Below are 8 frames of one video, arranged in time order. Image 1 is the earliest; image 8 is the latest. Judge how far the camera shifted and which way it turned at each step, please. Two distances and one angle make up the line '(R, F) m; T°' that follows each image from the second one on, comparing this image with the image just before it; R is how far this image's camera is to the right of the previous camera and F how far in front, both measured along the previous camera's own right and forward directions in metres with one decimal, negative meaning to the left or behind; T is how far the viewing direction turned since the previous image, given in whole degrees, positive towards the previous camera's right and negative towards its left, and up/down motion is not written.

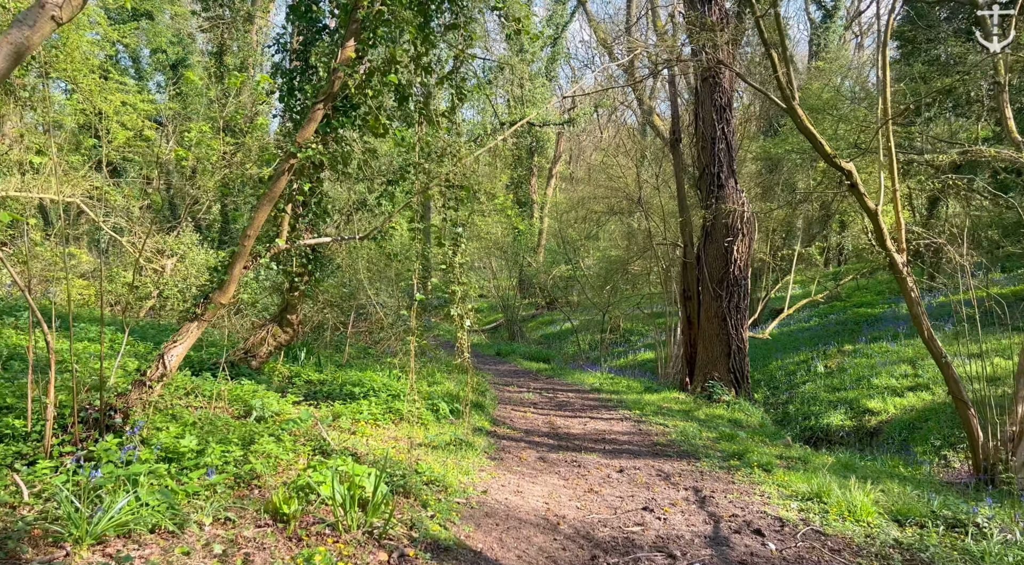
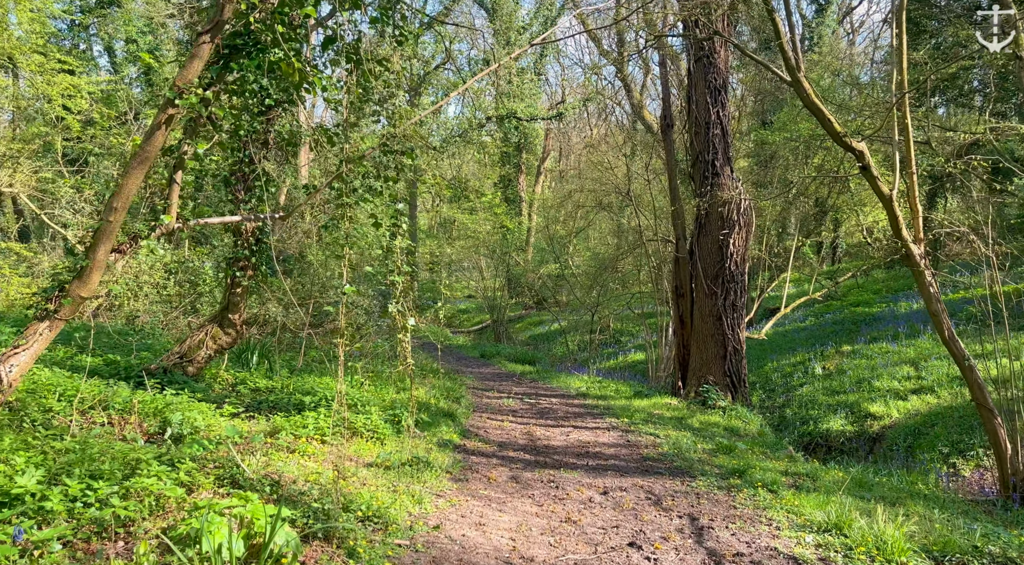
(+0.1, +0.9) m; +1°
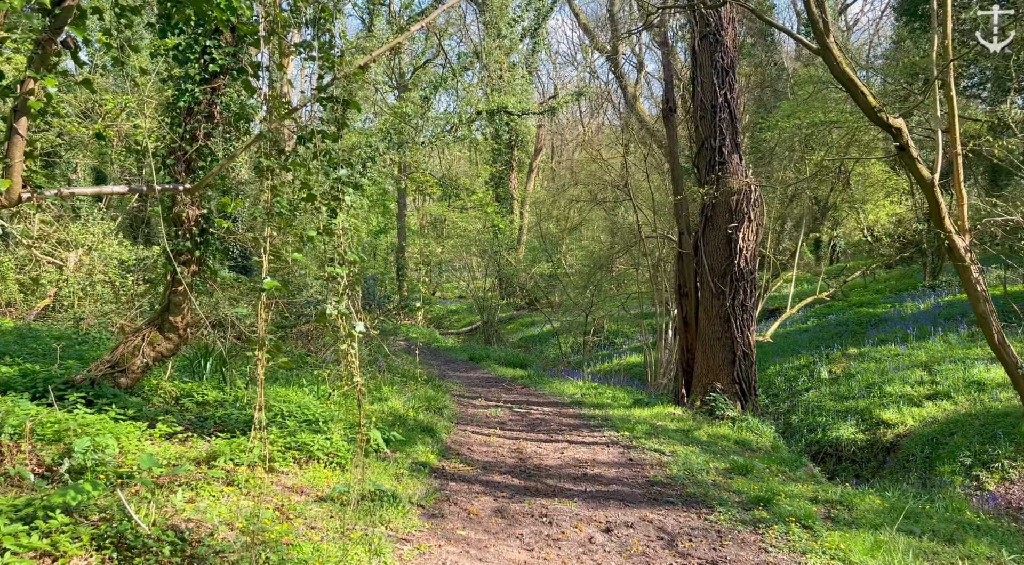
(0.0, +0.9) m; 0°
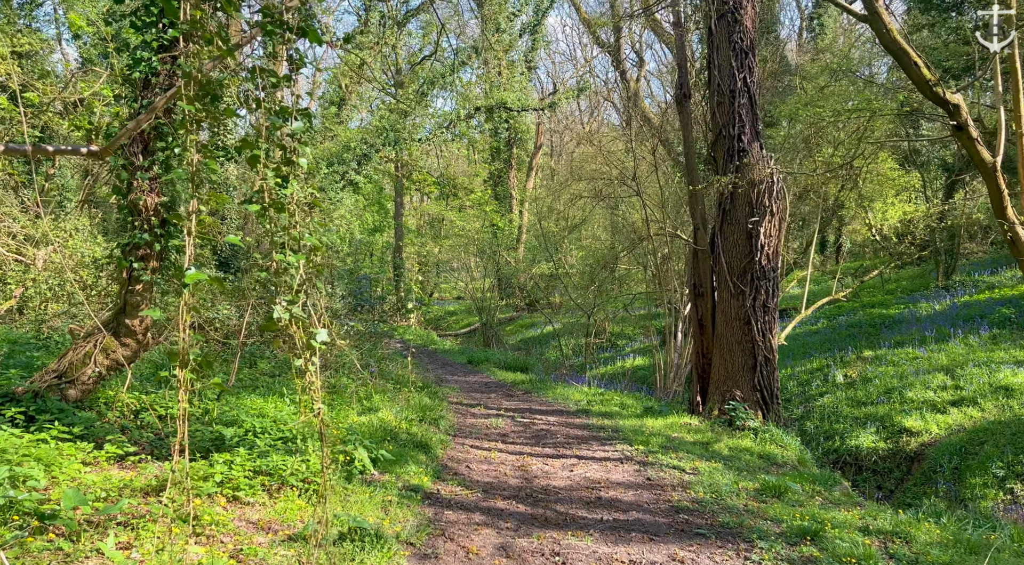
(0.0, +0.8) m; 0°
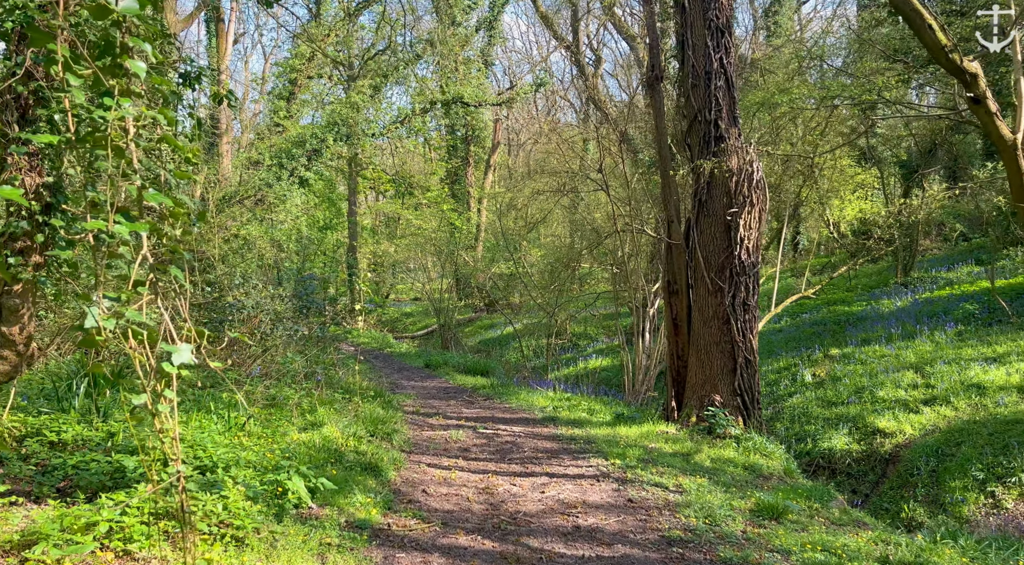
(0.0, +0.8) m; +2°
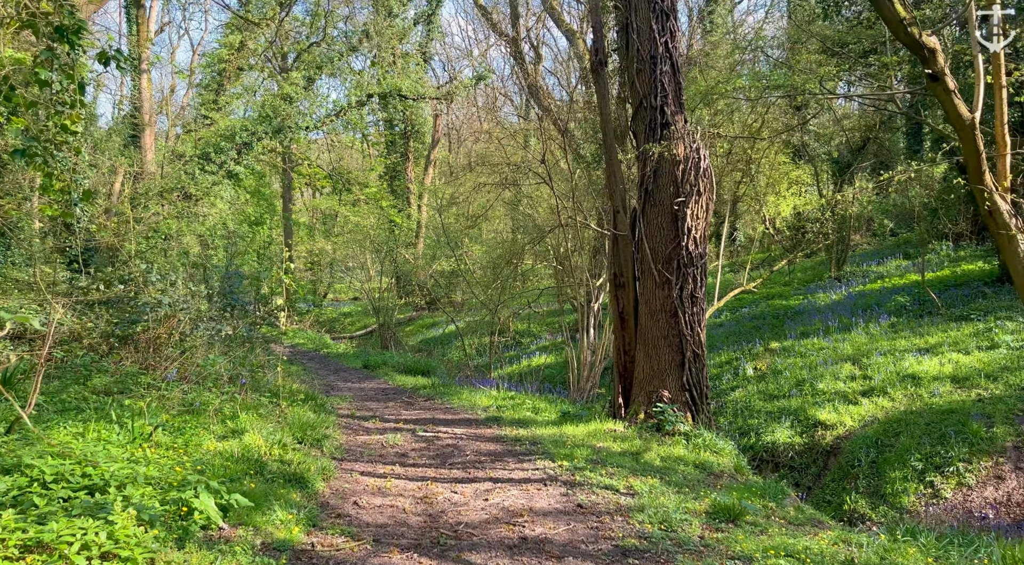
(0.0, +0.4) m; +3°
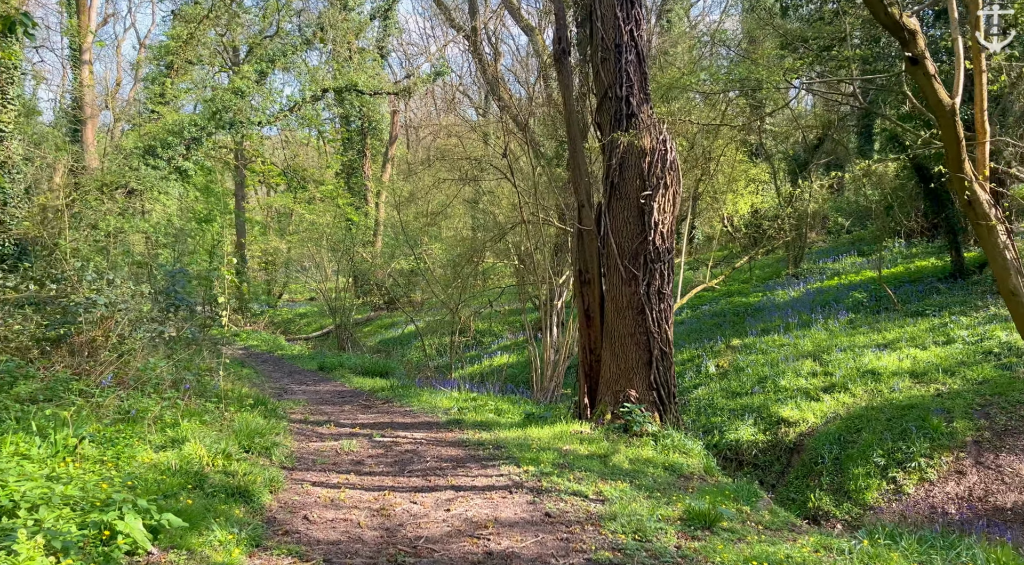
(0.0, +0.3) m; +2°
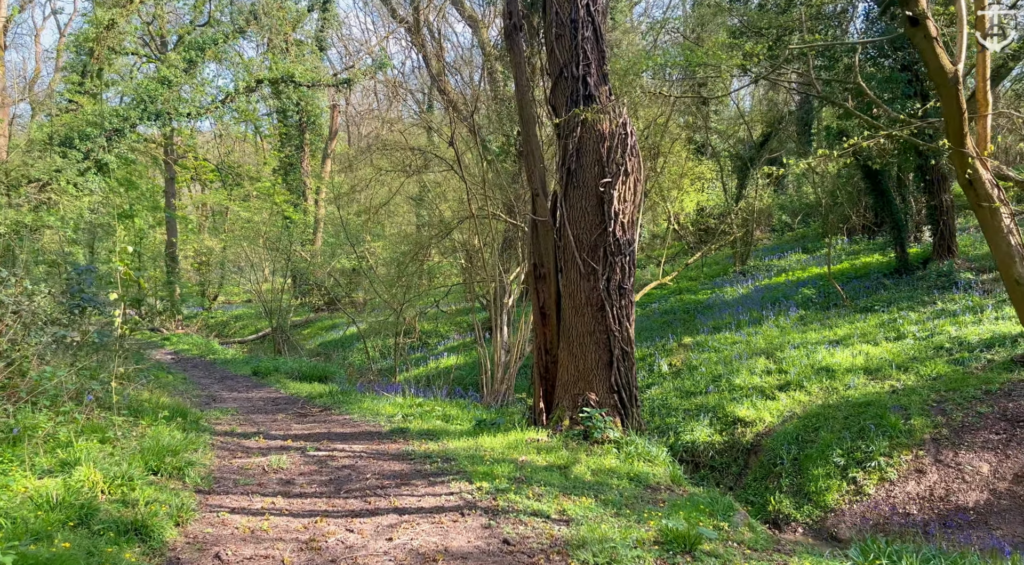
(0.0, +0.7) m; +3°
